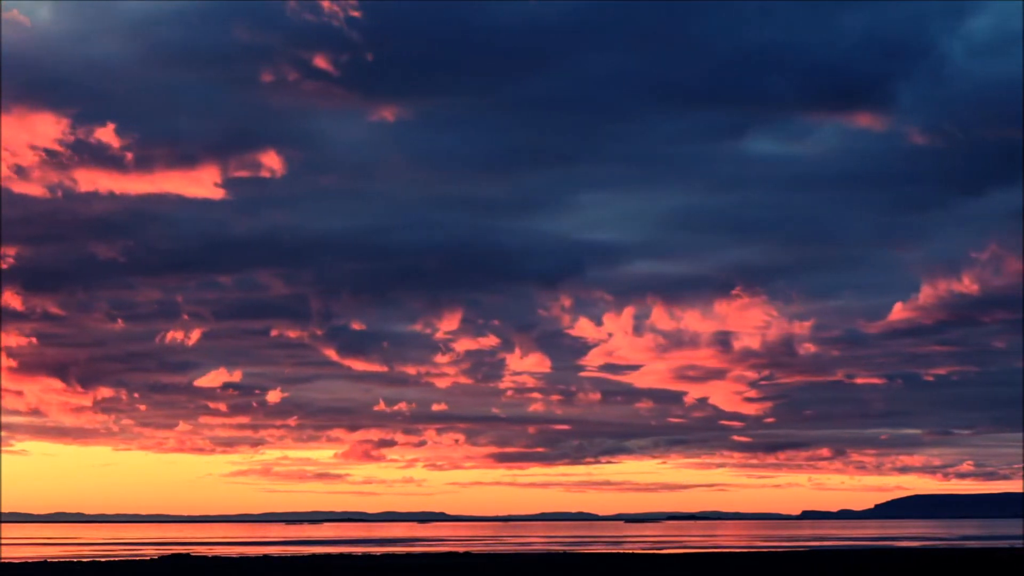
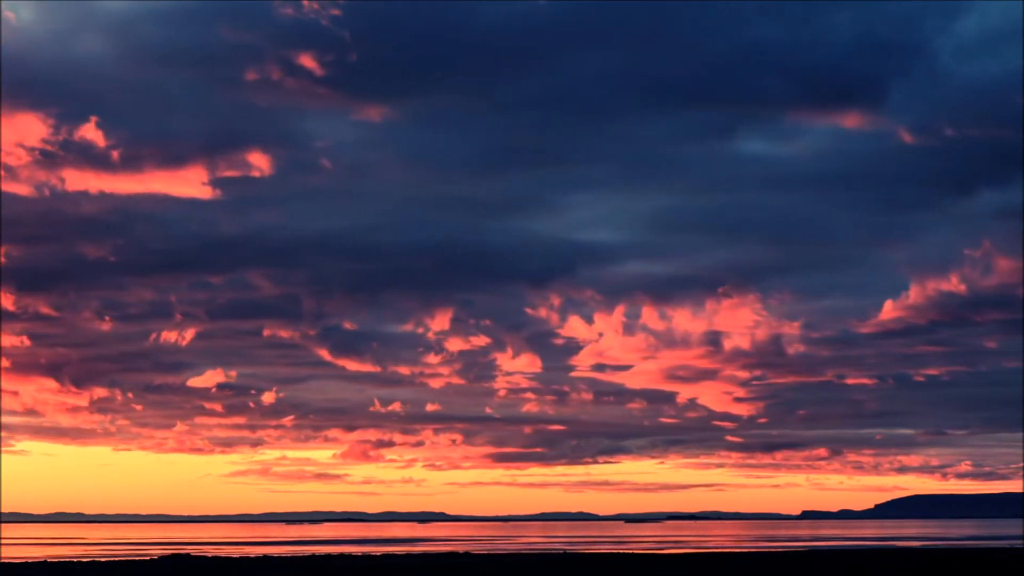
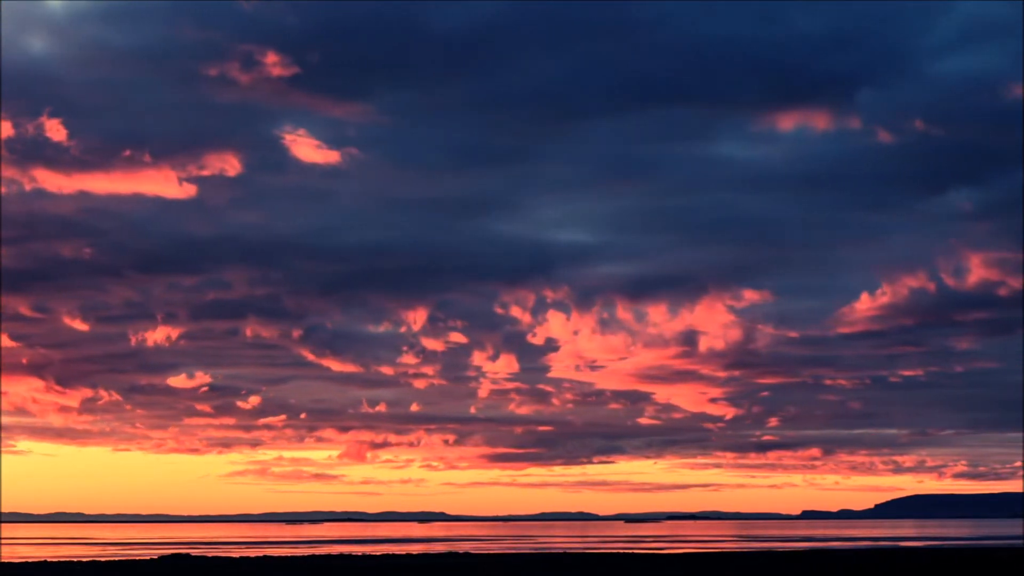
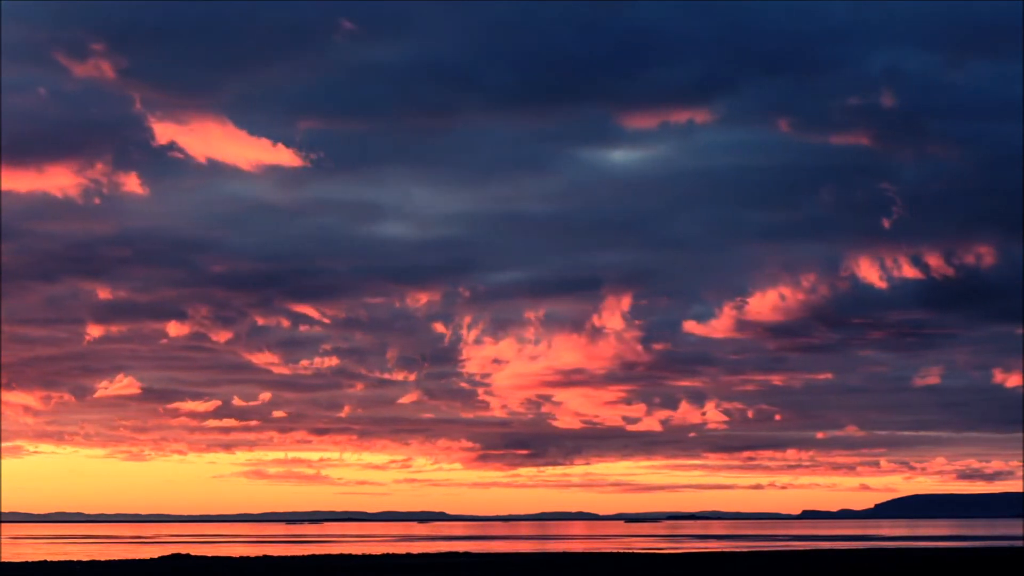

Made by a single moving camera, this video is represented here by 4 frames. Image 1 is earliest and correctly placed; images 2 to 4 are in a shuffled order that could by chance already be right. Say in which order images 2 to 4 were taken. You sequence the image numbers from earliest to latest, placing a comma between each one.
2, 3, 4
